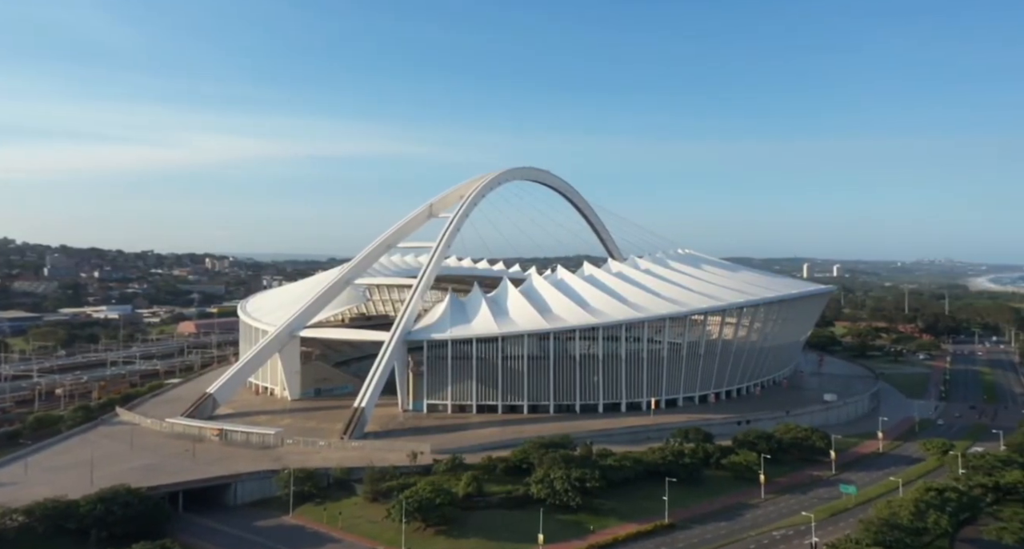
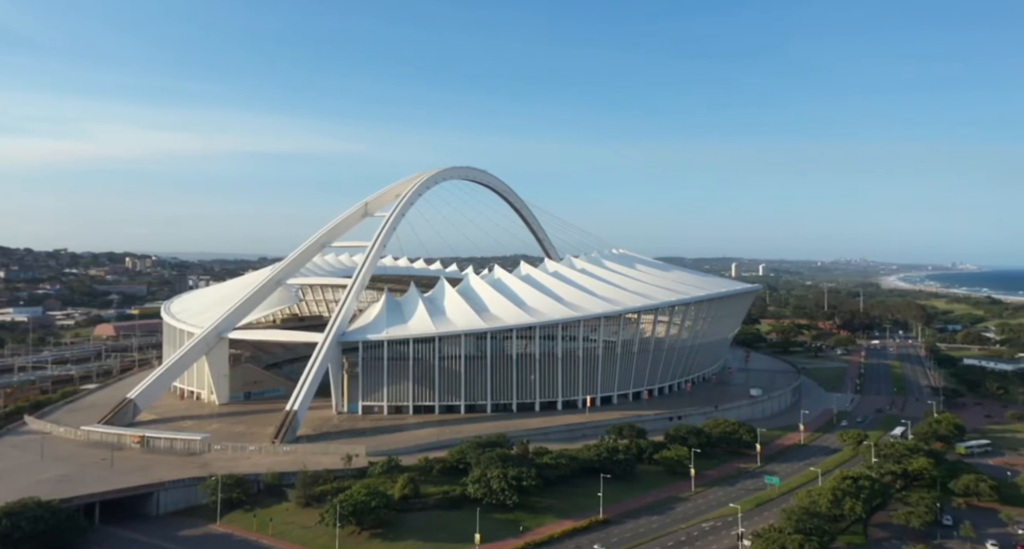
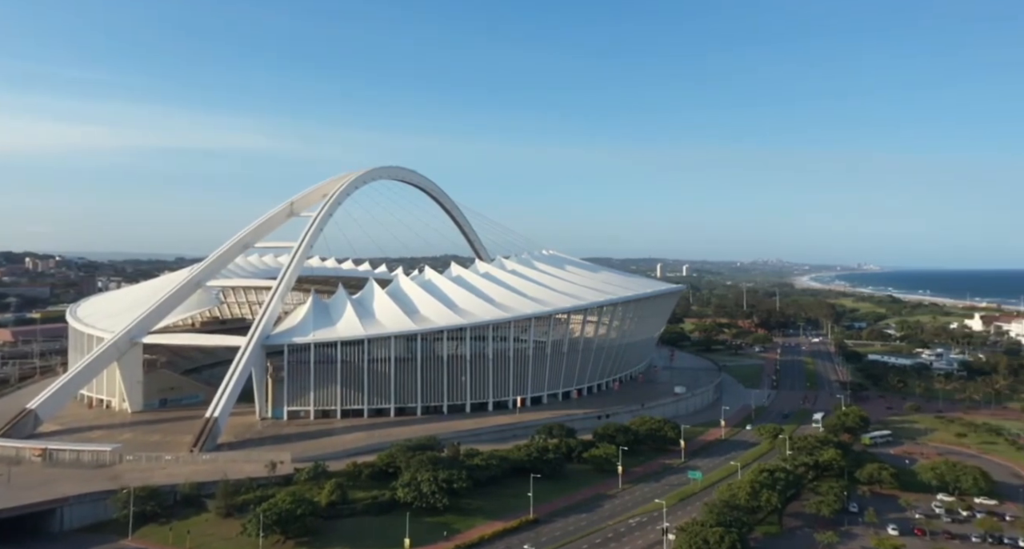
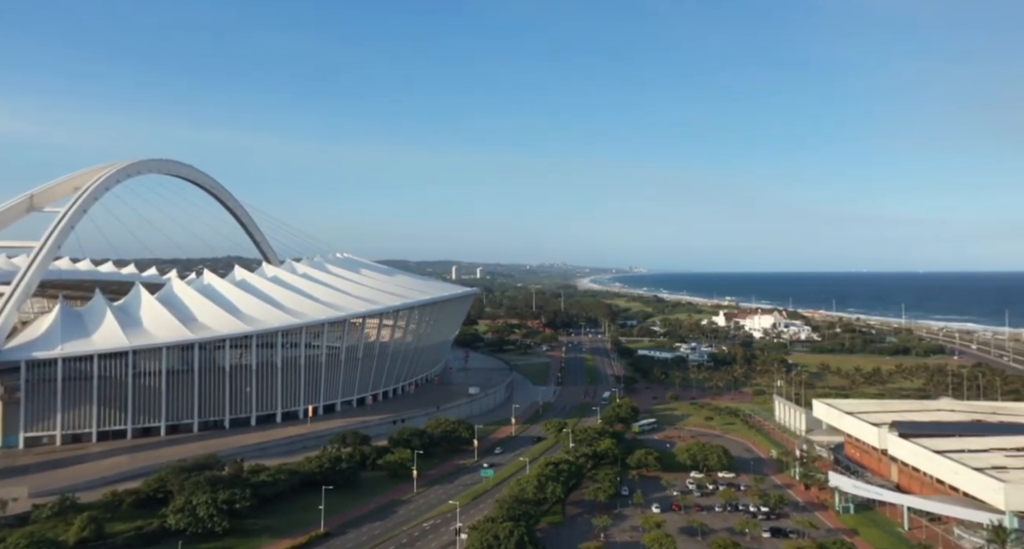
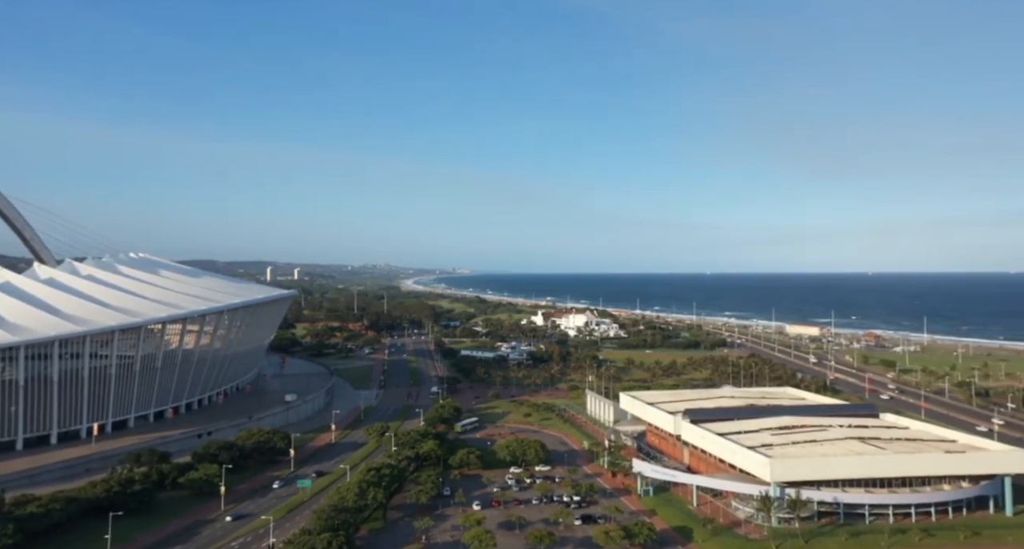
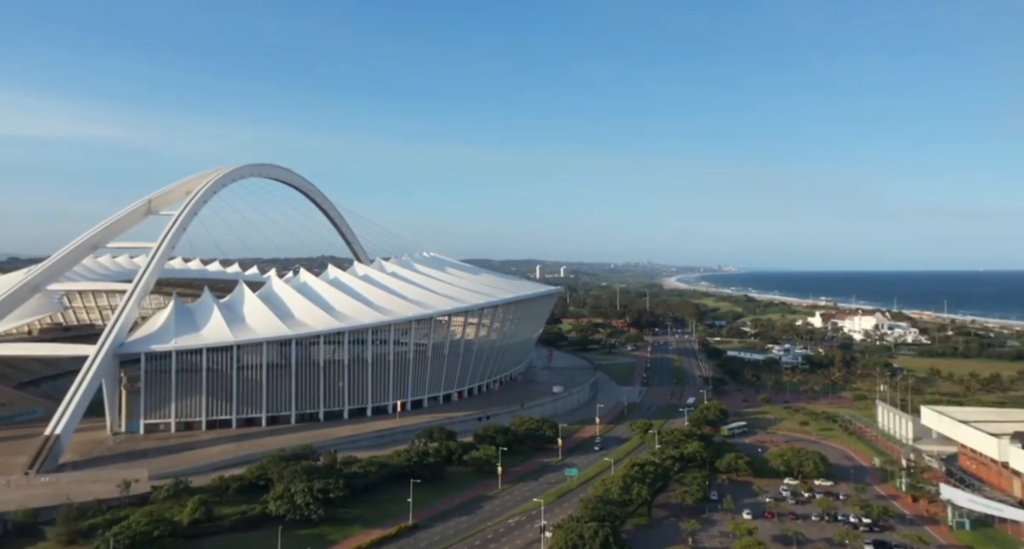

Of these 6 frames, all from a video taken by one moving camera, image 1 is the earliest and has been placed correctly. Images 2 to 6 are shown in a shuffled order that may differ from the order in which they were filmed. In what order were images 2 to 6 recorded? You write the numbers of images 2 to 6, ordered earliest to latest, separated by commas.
2, 3, 6, 4, 5
